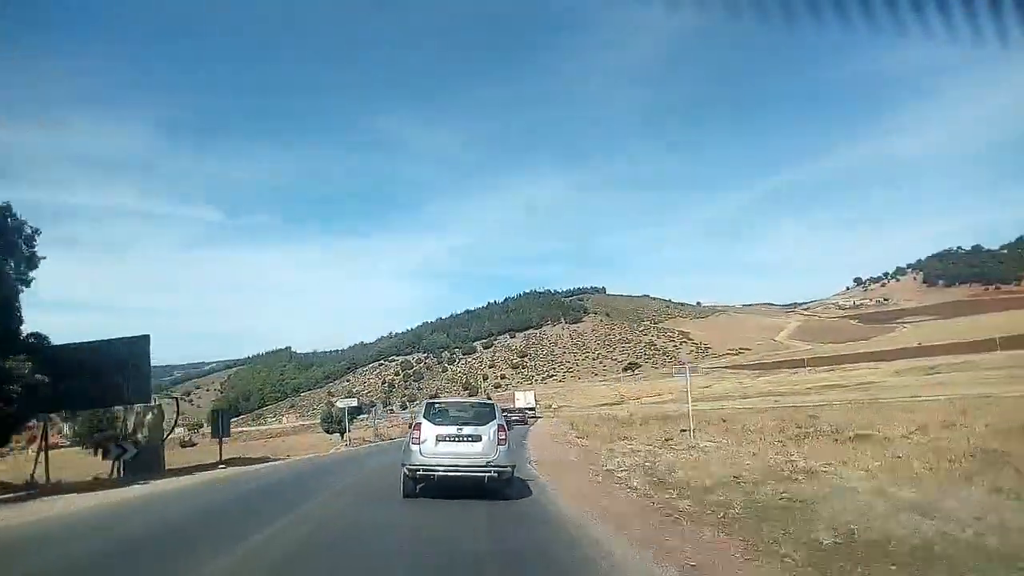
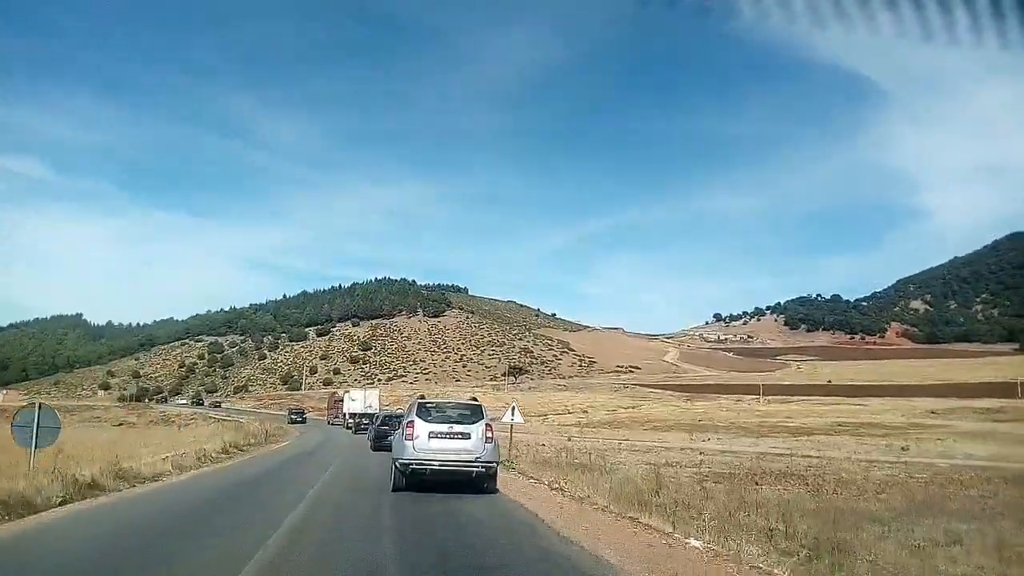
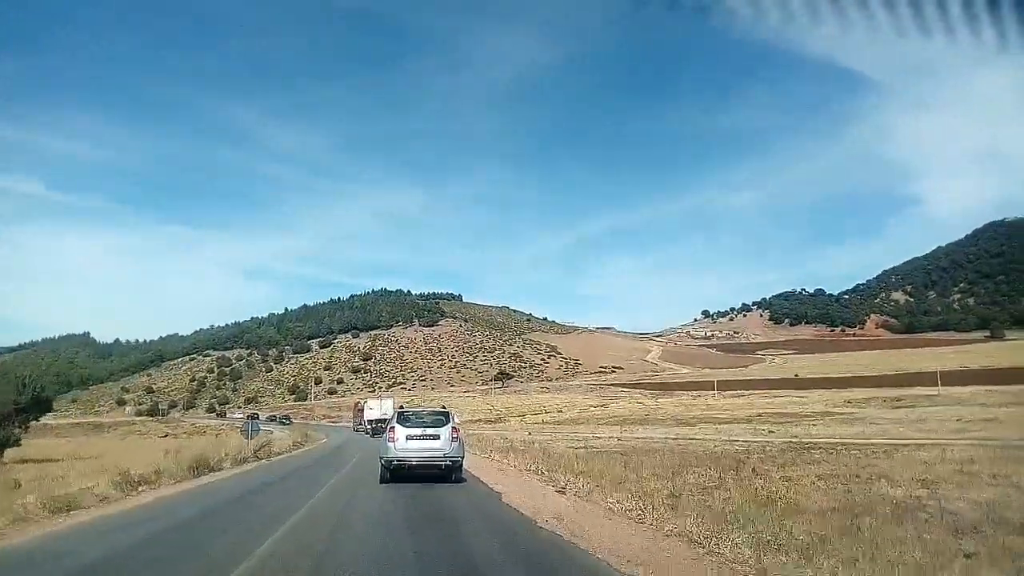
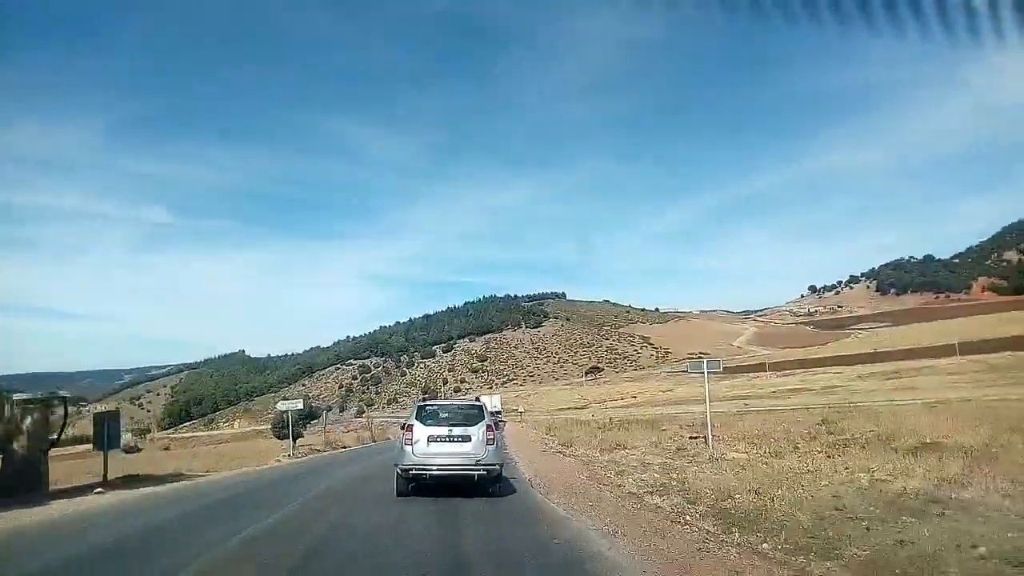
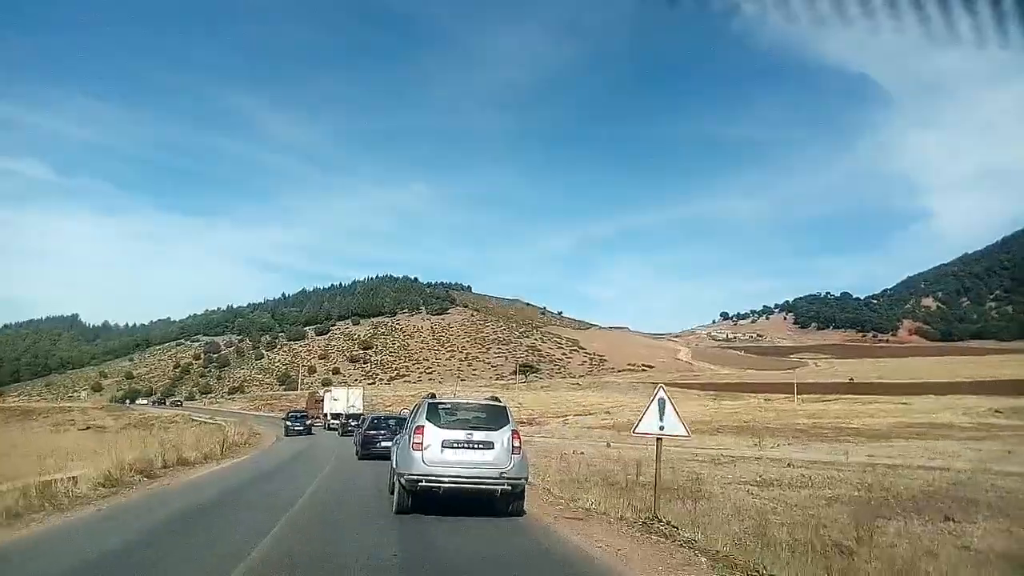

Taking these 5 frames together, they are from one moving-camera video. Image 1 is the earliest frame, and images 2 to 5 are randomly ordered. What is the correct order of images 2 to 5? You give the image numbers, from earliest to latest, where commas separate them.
4, 3, 2, 5
